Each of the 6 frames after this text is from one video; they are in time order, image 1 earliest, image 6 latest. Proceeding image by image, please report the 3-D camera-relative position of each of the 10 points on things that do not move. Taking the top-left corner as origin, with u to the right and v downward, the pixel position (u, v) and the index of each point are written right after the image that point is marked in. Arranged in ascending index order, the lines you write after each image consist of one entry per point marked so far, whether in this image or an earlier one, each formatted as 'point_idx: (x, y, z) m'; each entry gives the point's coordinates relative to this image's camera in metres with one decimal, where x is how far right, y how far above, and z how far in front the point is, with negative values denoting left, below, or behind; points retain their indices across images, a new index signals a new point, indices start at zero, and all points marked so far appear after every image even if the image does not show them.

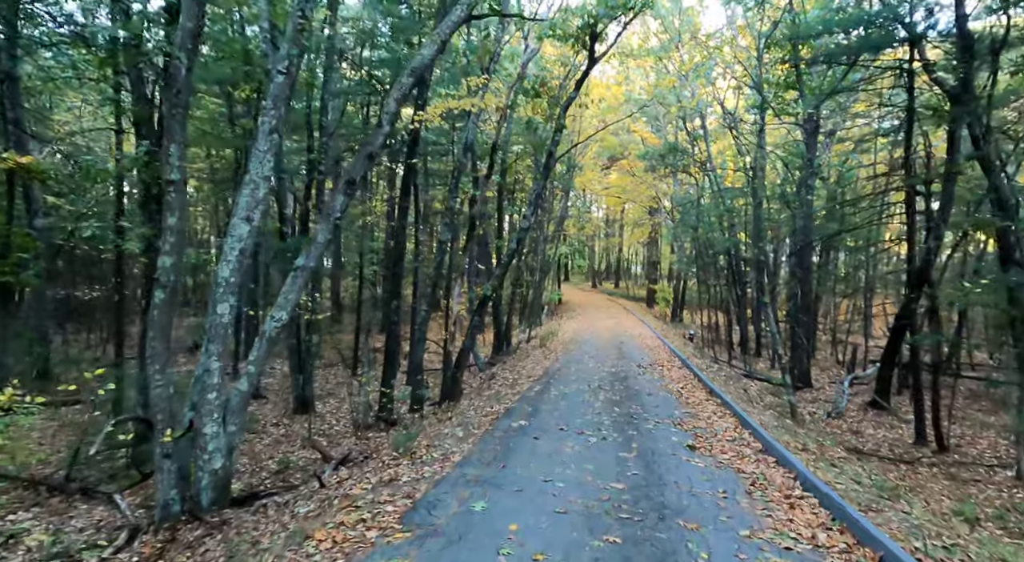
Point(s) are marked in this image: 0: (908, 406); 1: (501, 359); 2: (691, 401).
0: (+10.4, -3.3, +14.0) m
1: (-0.3, -2.4, +16.1) m
2: (+3.2, -2.1, +9.5) m
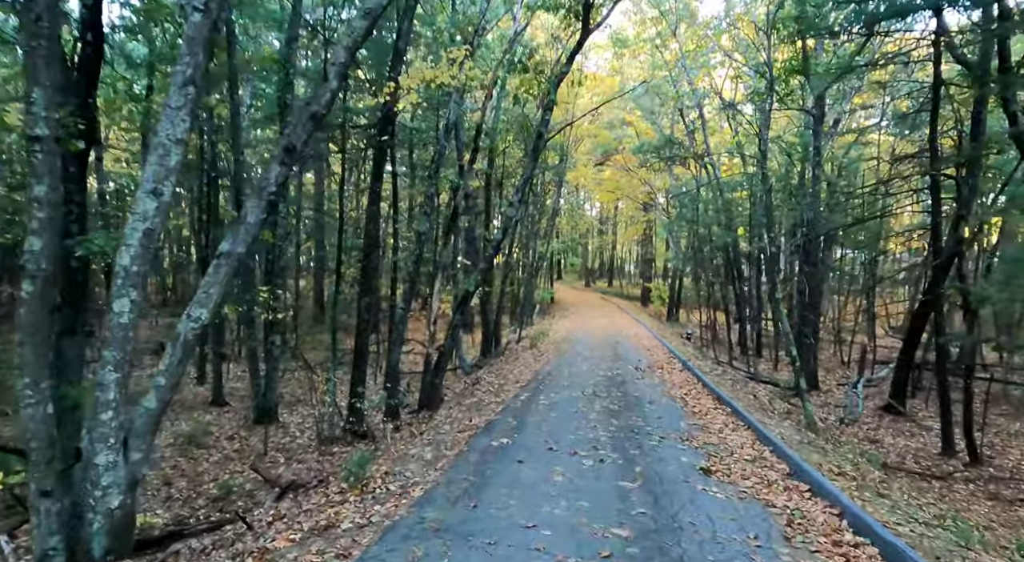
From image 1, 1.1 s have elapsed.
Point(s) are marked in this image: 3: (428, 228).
0: (+10.1, -3.2, +13.0) m
1: (-0.7, -2.3, +15.0) m
2: (+2.9, -2.0, +8.4) m
3: (-1.7, +1.1, +11.1) m
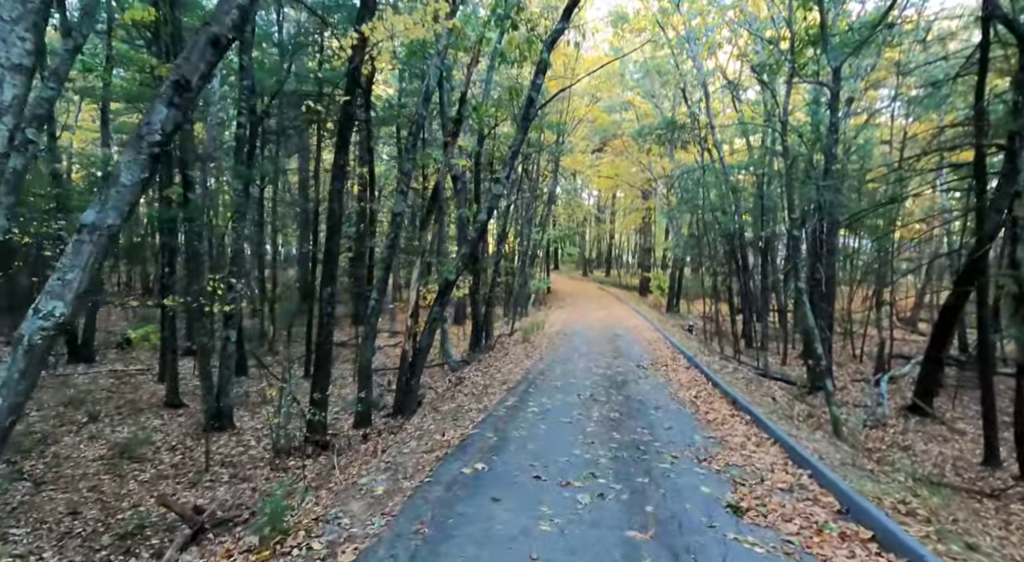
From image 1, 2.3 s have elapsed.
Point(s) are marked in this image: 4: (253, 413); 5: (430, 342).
0: (+9.8, -2.9, +11.9) m
1: (-0.9, -2.0, +13.8) m
2: (+2.7, -1.9, +7.3) m
3: (-2.0, +1.3, +9.8) m
4: (-4.8, -2.4, +10.0) m
5: (-1.4, -1.0, +8.8) m
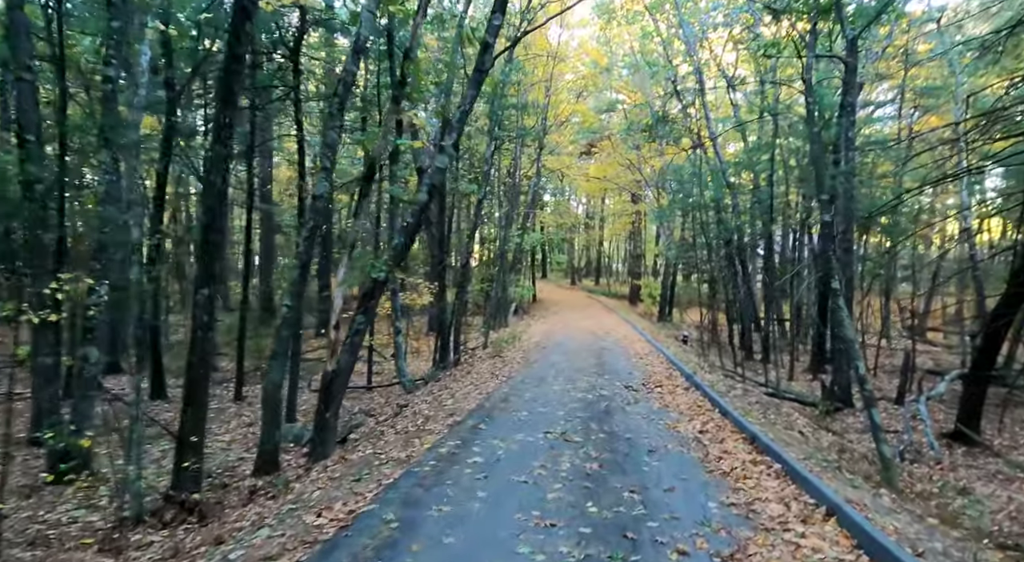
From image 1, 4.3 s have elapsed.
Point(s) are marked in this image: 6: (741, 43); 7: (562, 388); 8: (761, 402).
0: (+9.1, -2.9, +9.9) m
1: (-1.6, -2.1, +11.7) m
2: (+2.1, -1.8, +5.2) m
3: (-2.6, +1.3, +7.7) m
4: (-5.5, -2.5, +7.7) m
5: (-2.0, -1.0, +6.7) m
6: (+8.1, +8.5, +18.6) m
7: (+0.8, -1.8, +9.0) m
8: (+4.1, -2.0, +8.8) m
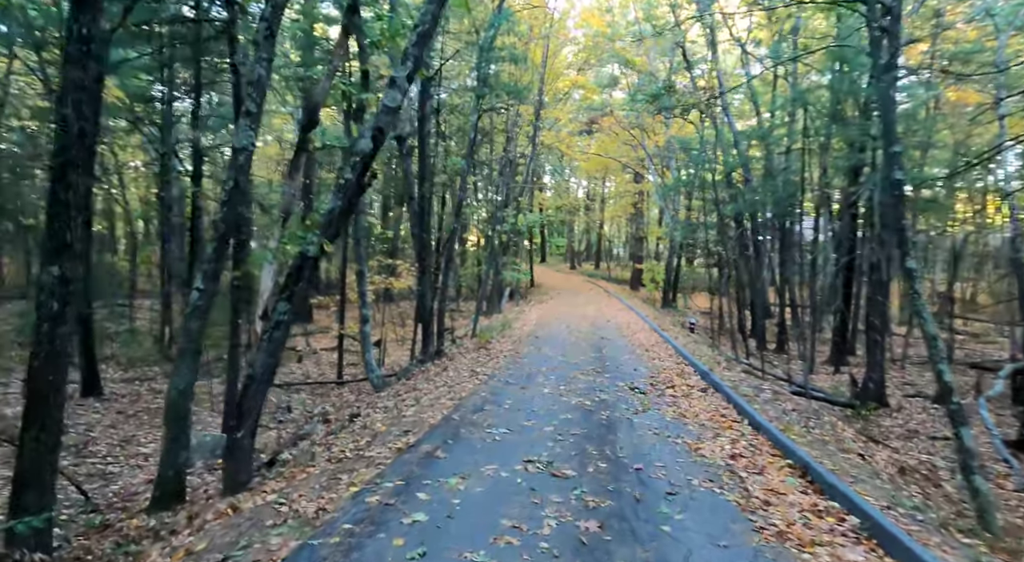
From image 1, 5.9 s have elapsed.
0: (+8.9, -2.6, +8.4) m
1: (-1.9, -1.7, +10.1) m
2: (+1.8, -1.6, +3.6) m
3: (-2.9, +1.6, +6.1) m
4: (-5.7, -2.2, +6.2) m
5: (-2.3, -0.8, +5.1) m
6: (+7.9, +9.1, +16.8) m
7: (+0.6, -1.5, +7.4) m
8: (+3.8, -1.7, +7.2) m
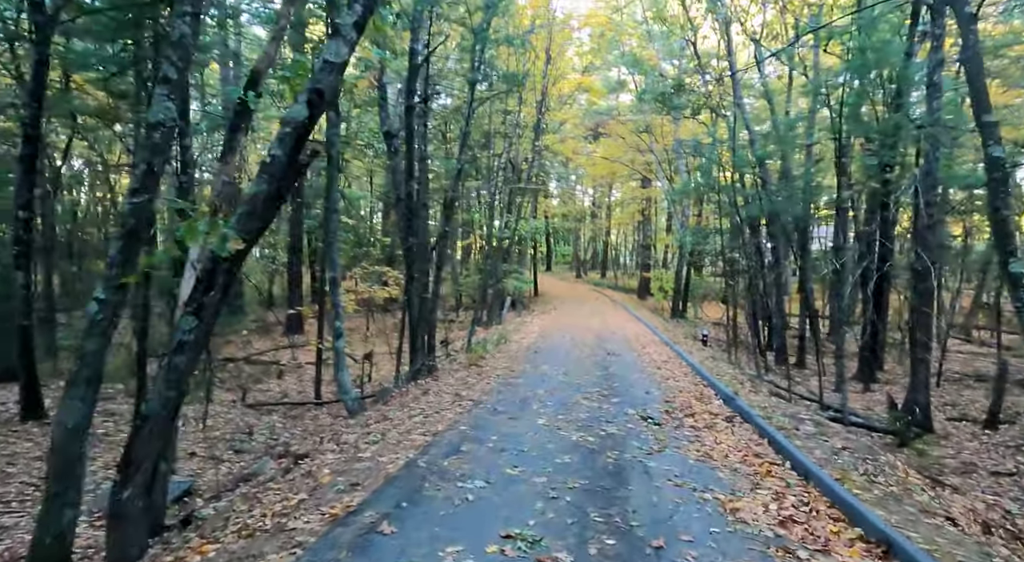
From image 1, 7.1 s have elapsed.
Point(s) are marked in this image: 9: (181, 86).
0: (+8.7, -2.8, +7.0) m
1: (-2.0, -1.8, +8.9) m
2: (+1.7, -1.7, +2.3) m
3: (-3.0, +1.5, +4.9) m
4: (-5.9, -2.3, +5.0) m
5: (-2.4, -0.8, +3.9) m
6: (+7.9, +8.8, +15.6) m
7: (+0.4, -1.6, +6.2) m
8: (+3.7, -1.8, +5.9) m
9: (-3.0, +1.8, +5.0) m
